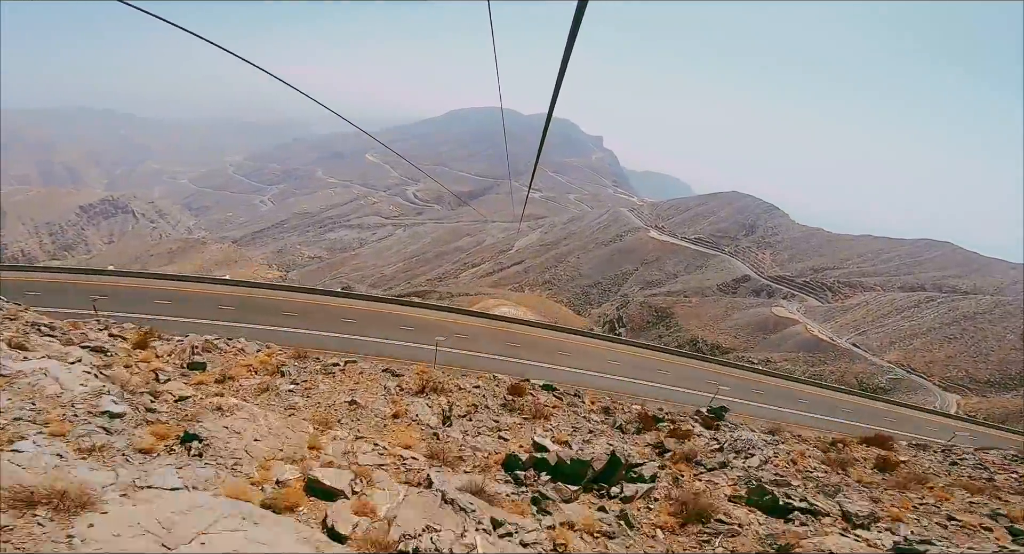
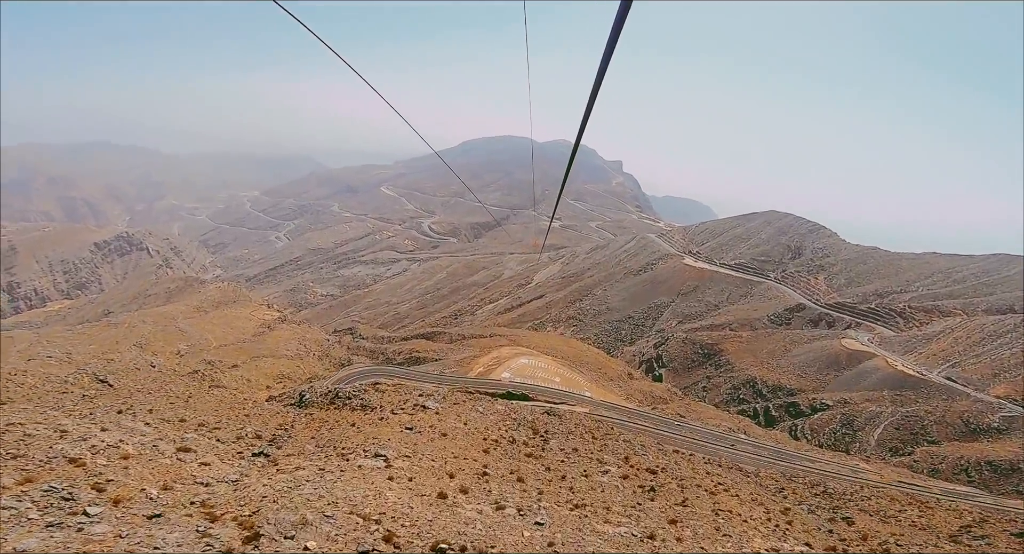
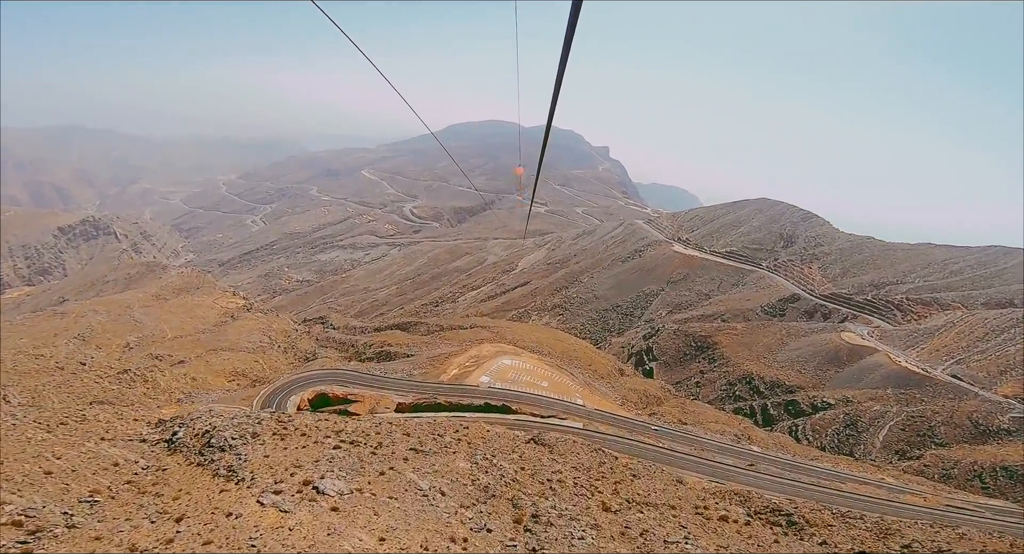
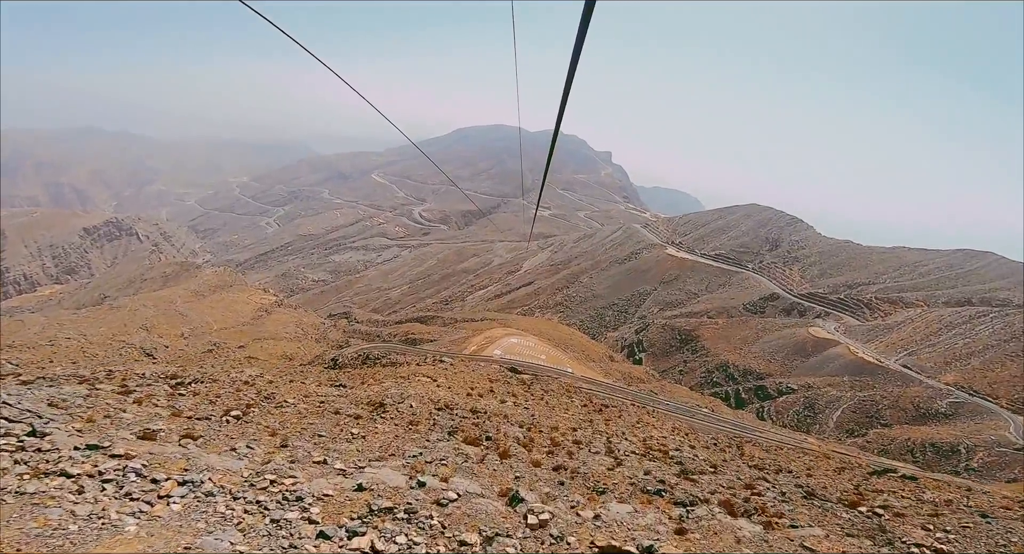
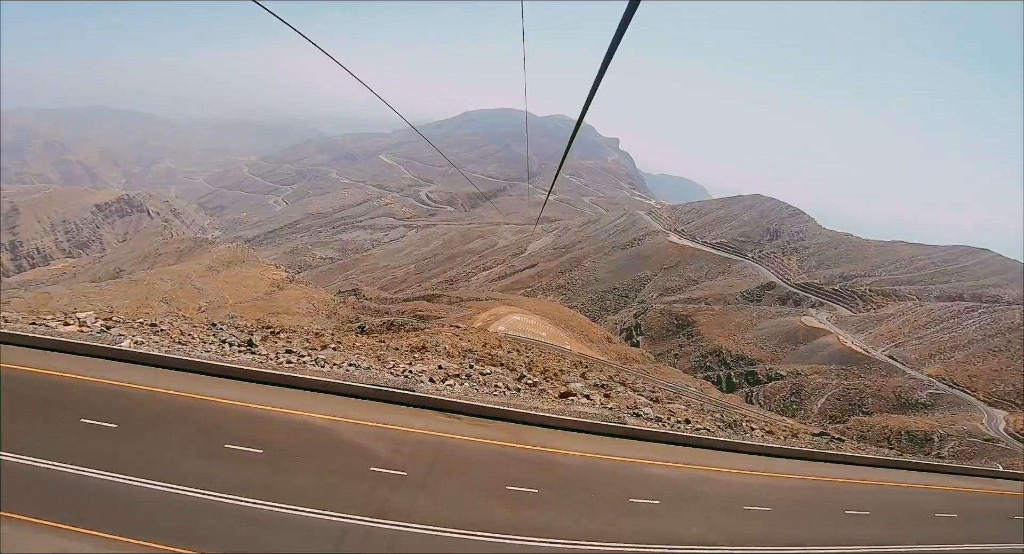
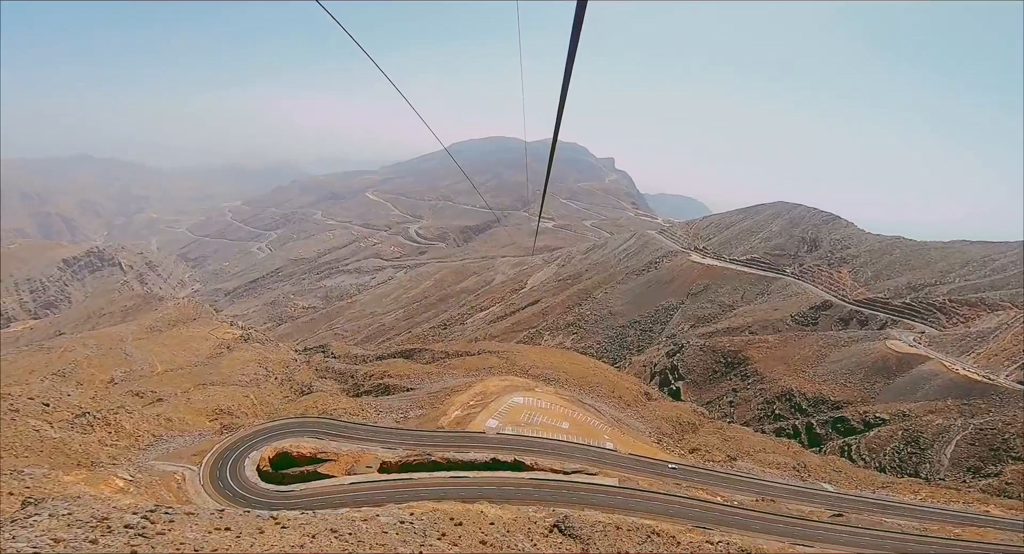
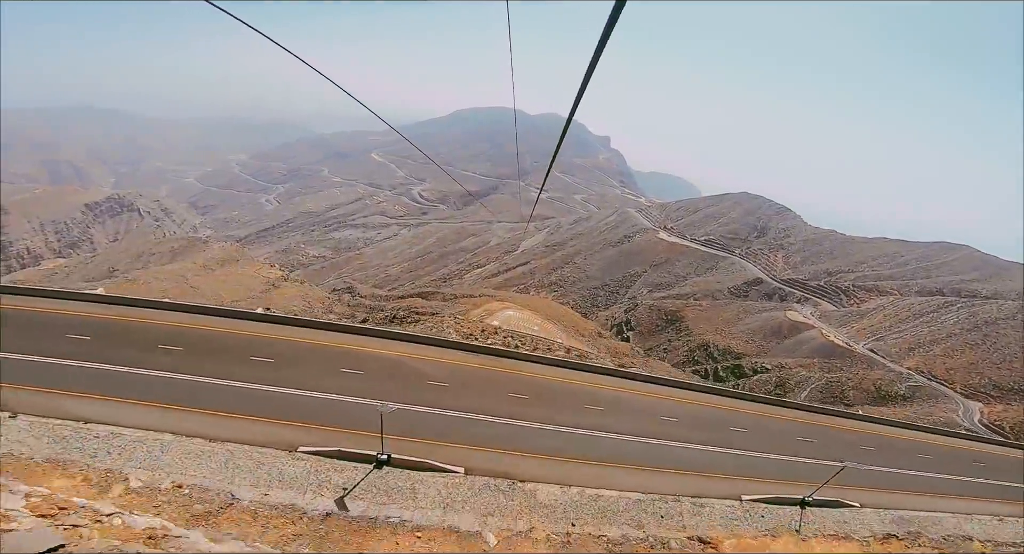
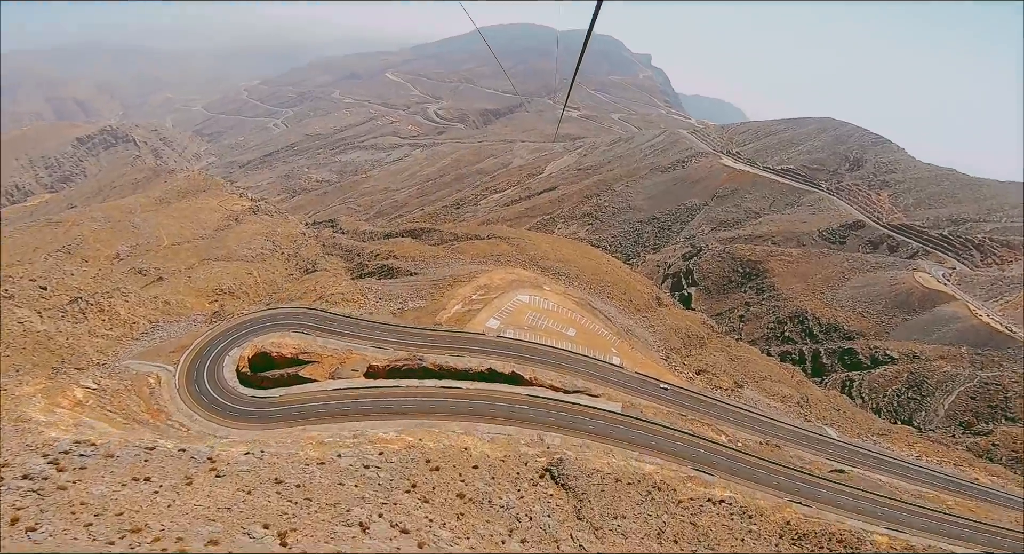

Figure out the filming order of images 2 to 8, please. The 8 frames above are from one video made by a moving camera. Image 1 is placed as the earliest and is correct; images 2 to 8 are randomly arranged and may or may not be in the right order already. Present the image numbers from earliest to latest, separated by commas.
7, 5, 4, 2, 3, 6, 8
